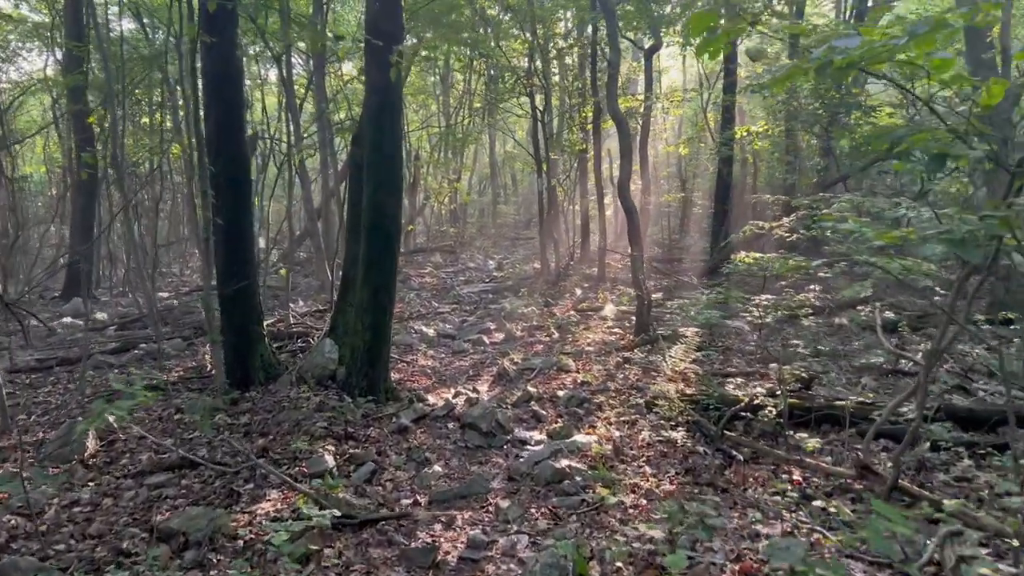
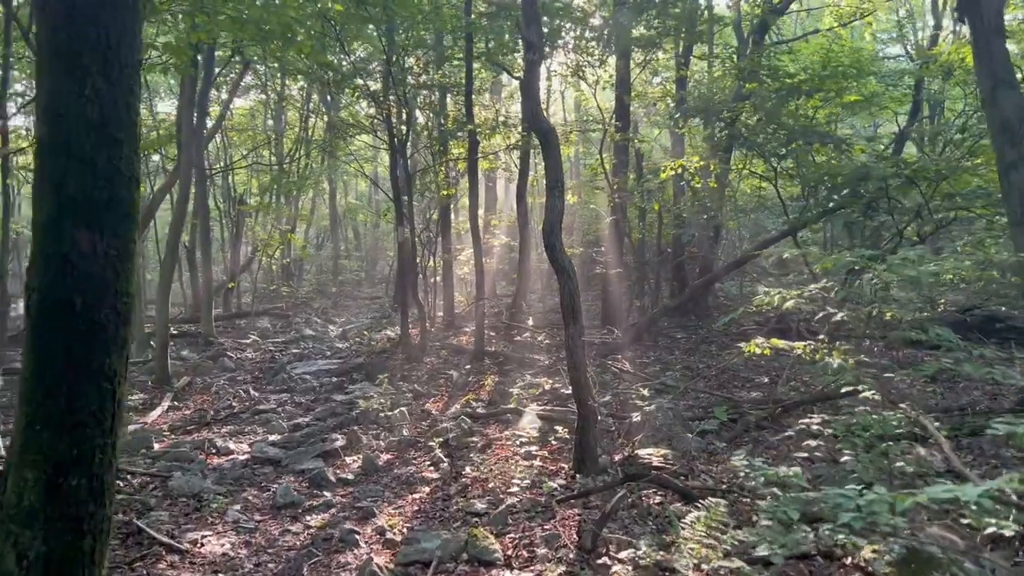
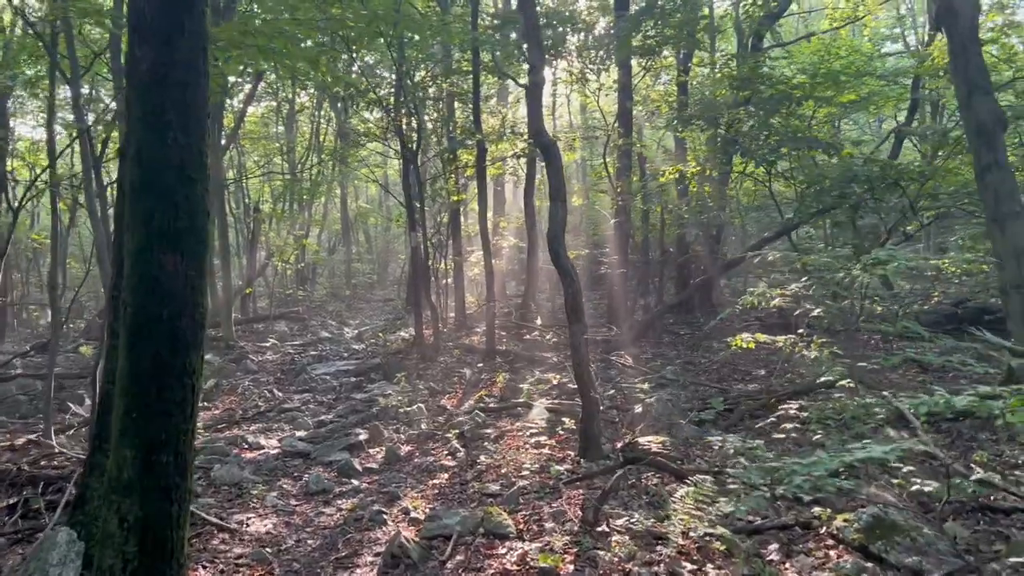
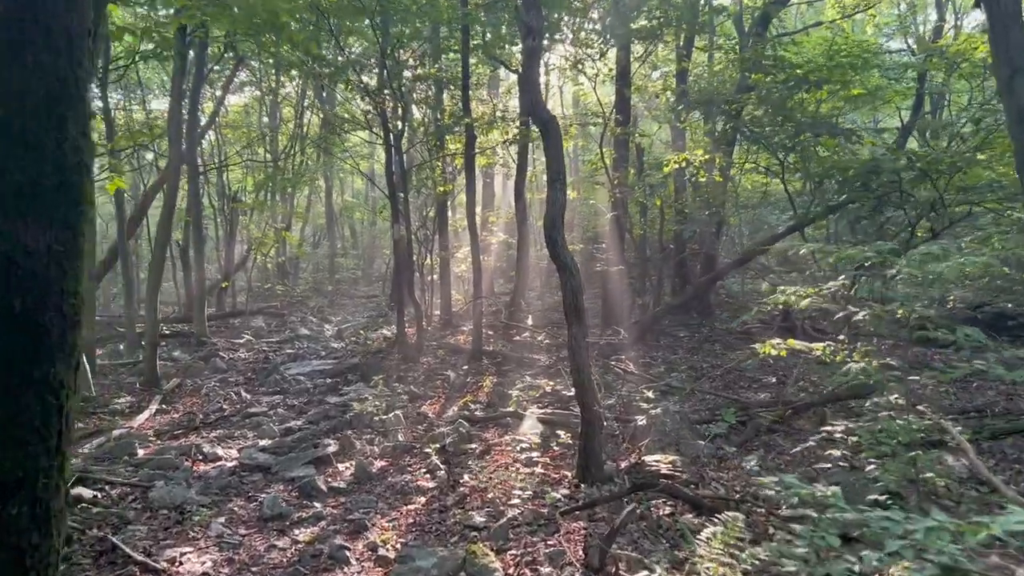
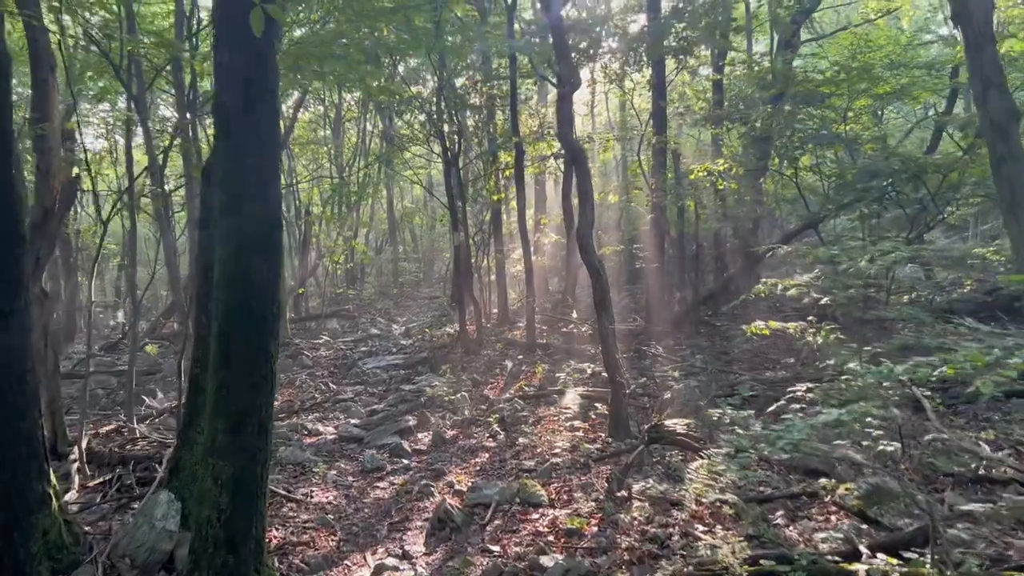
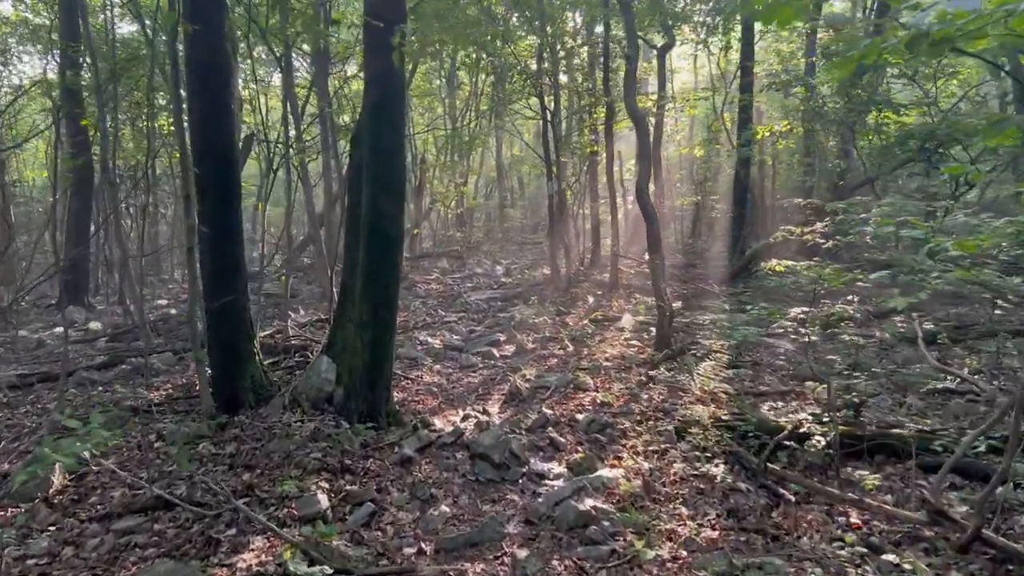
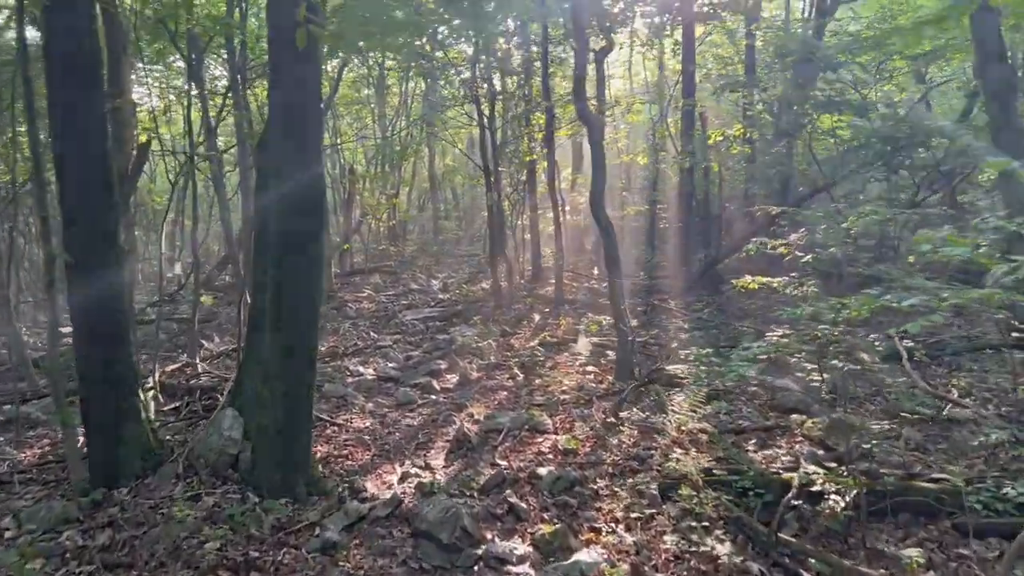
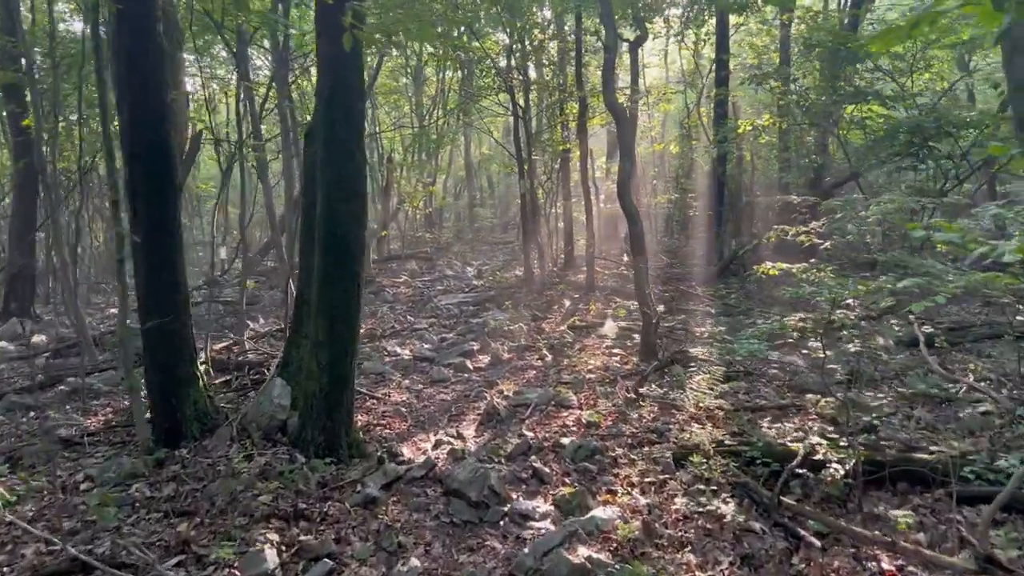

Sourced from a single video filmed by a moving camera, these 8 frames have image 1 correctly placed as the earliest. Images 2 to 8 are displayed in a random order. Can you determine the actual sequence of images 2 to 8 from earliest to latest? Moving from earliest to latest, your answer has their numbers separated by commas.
6, 8, 7, 5, 3, 2, 4
